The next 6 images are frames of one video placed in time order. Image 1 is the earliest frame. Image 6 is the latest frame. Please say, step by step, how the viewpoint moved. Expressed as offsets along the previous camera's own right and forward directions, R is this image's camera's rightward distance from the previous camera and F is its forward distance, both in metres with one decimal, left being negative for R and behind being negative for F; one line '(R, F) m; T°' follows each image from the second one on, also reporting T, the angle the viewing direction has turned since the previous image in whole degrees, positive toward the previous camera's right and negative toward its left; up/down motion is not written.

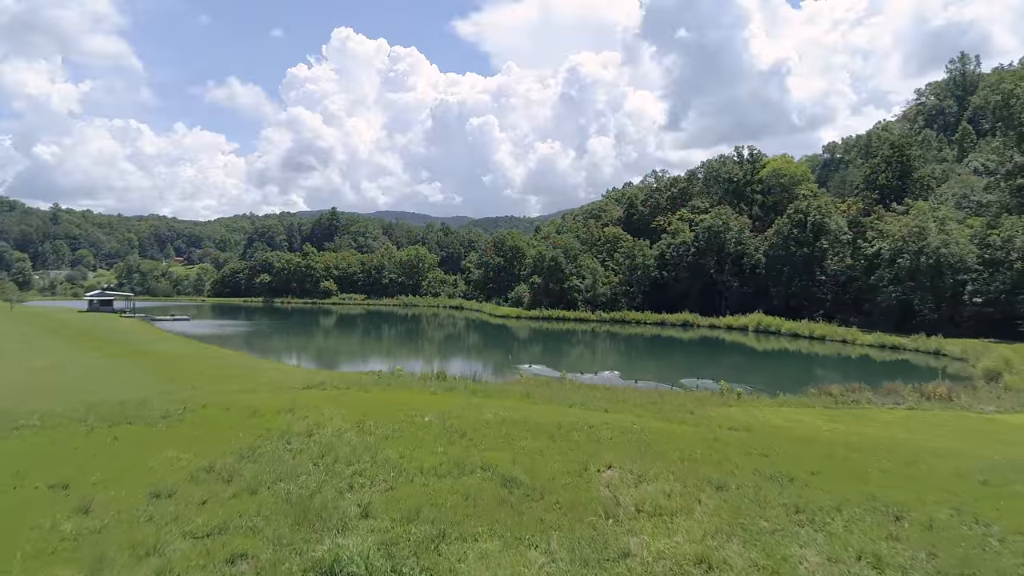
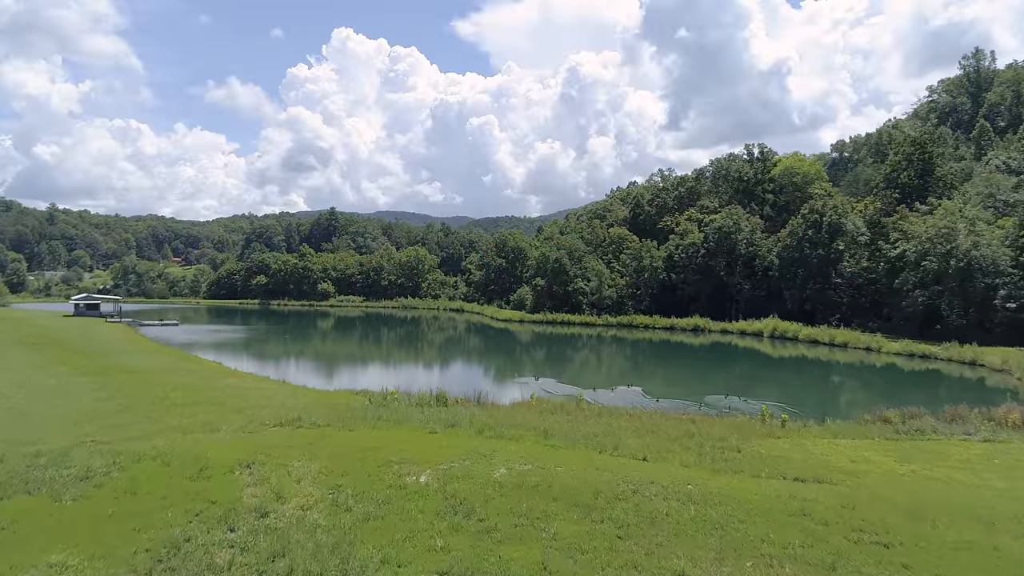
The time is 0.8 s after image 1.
(-0.2, +2.2) m; 0°
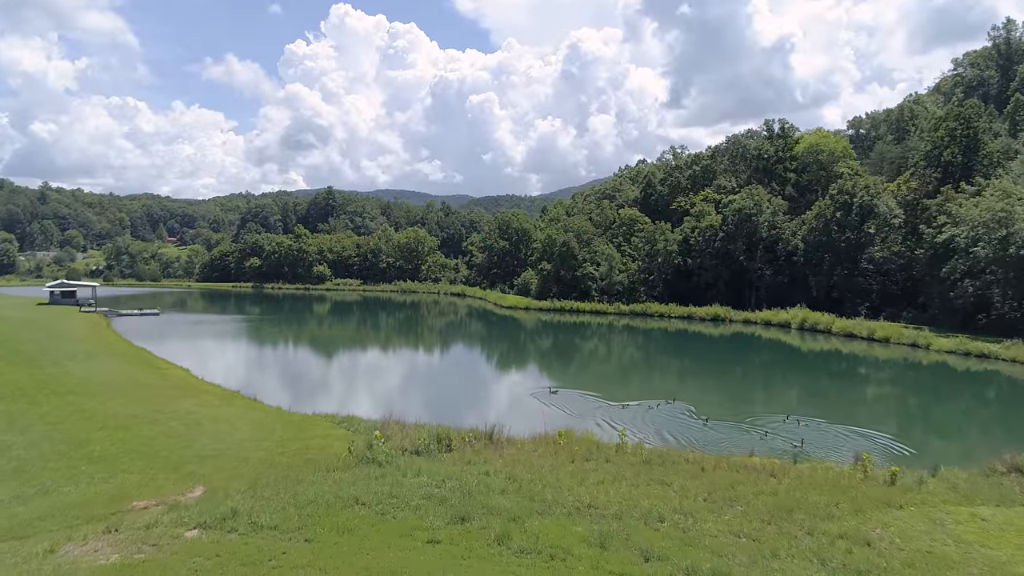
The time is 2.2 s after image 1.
(-0.4, +3.7) m; 0°
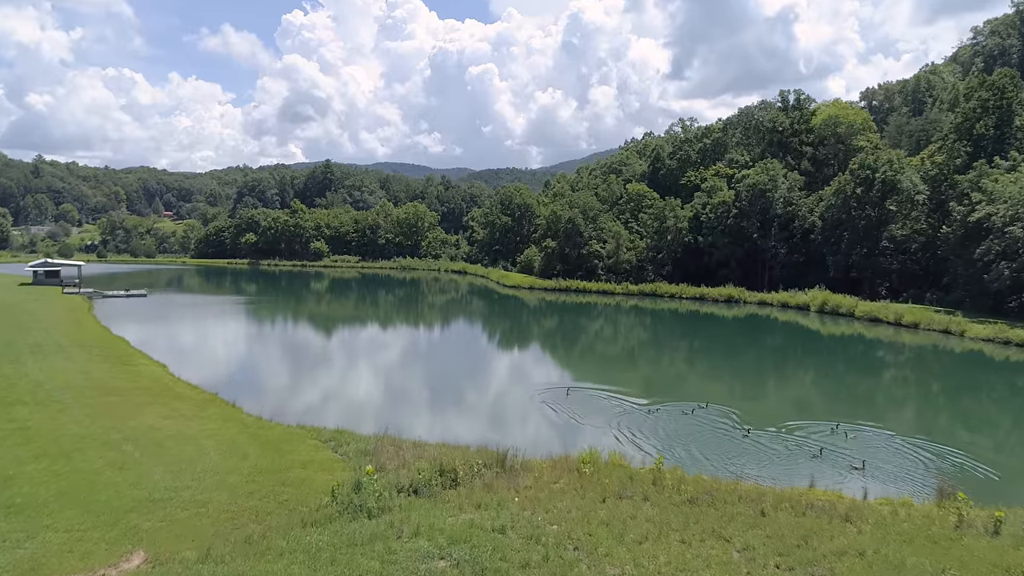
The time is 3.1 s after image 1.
(-0.3, +2.2) m; 0°
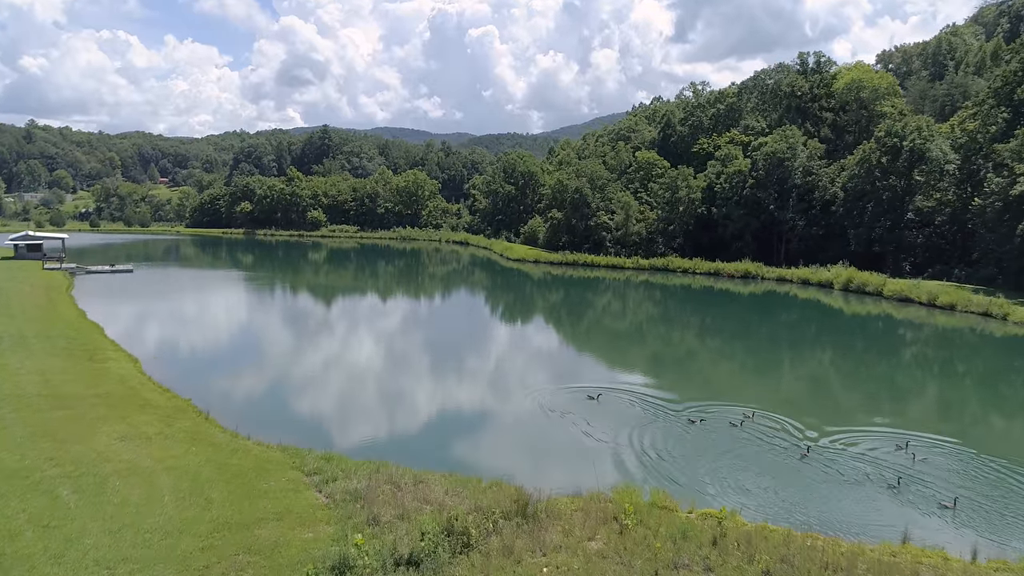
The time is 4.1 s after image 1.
(-0.3, +2.3) m; 0°
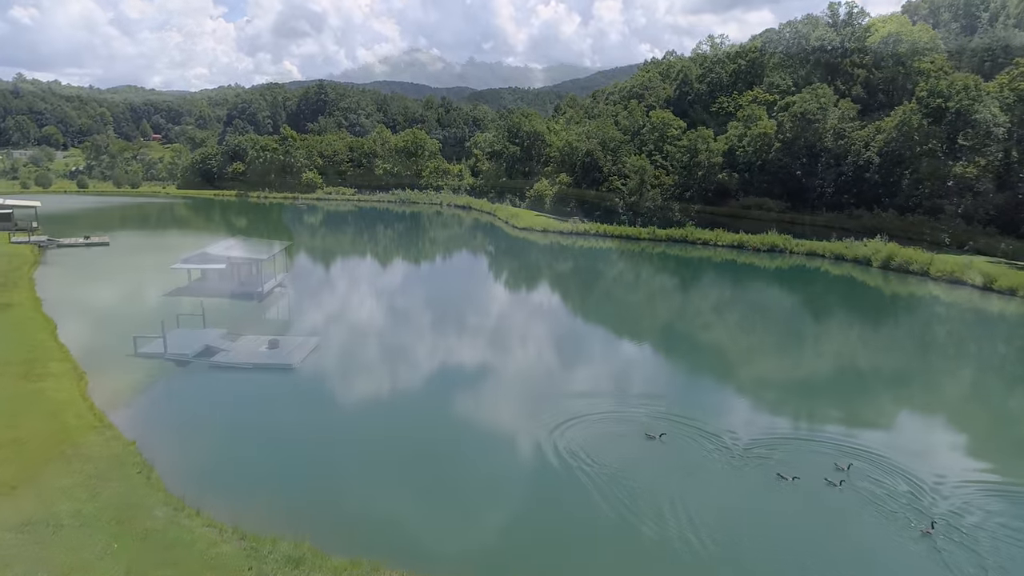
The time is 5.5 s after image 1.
(-0.4, +3.2) m; 0°
